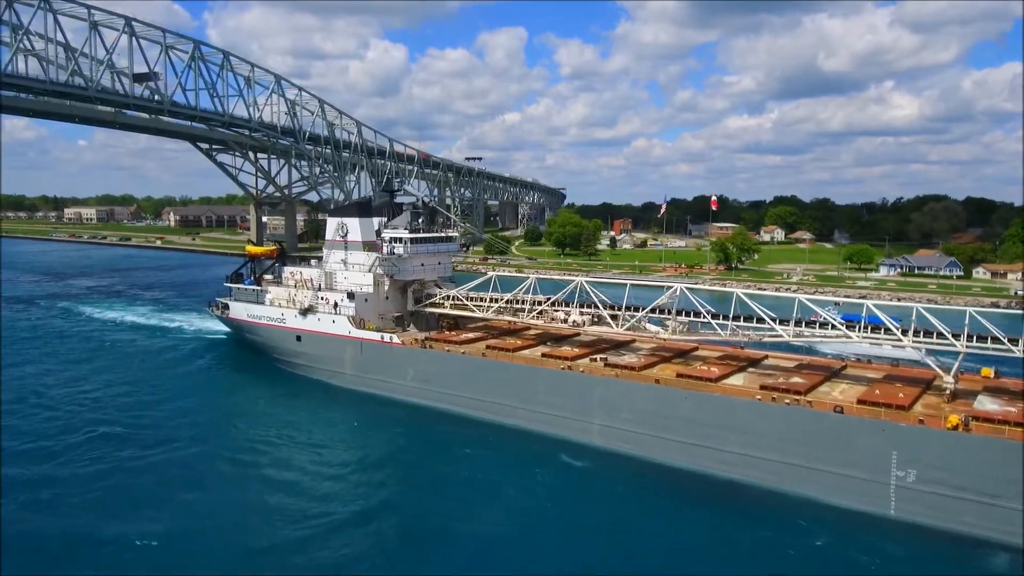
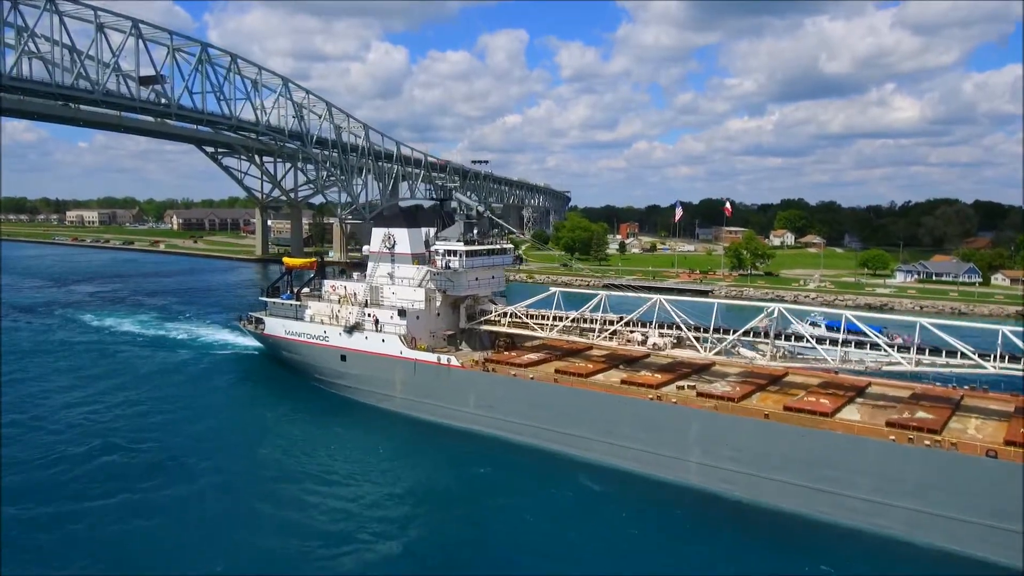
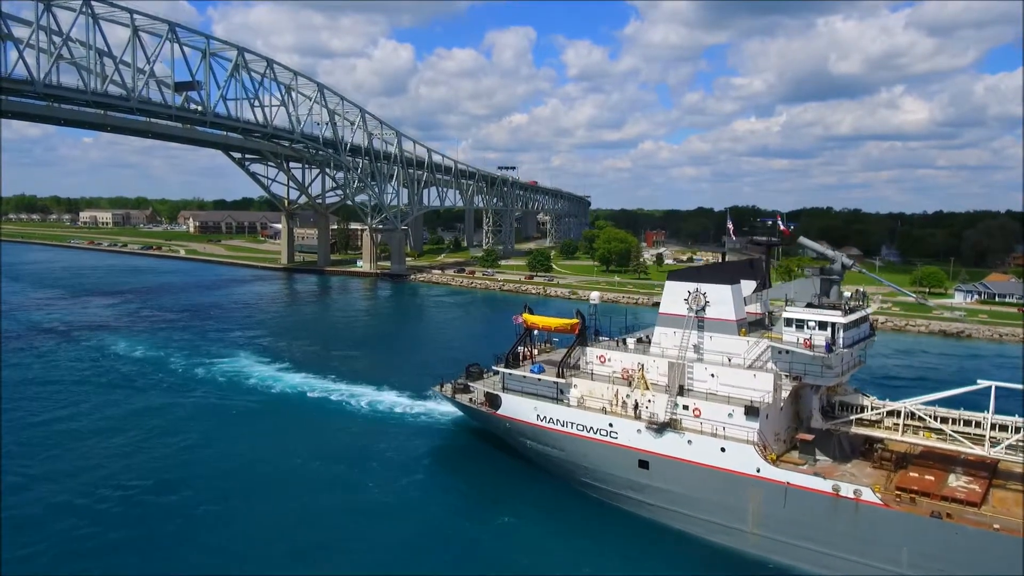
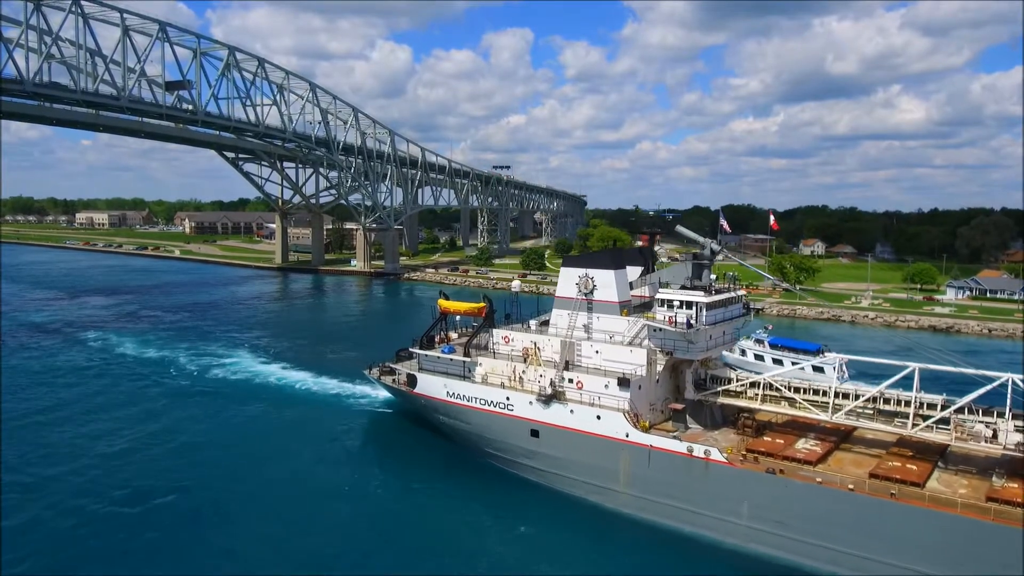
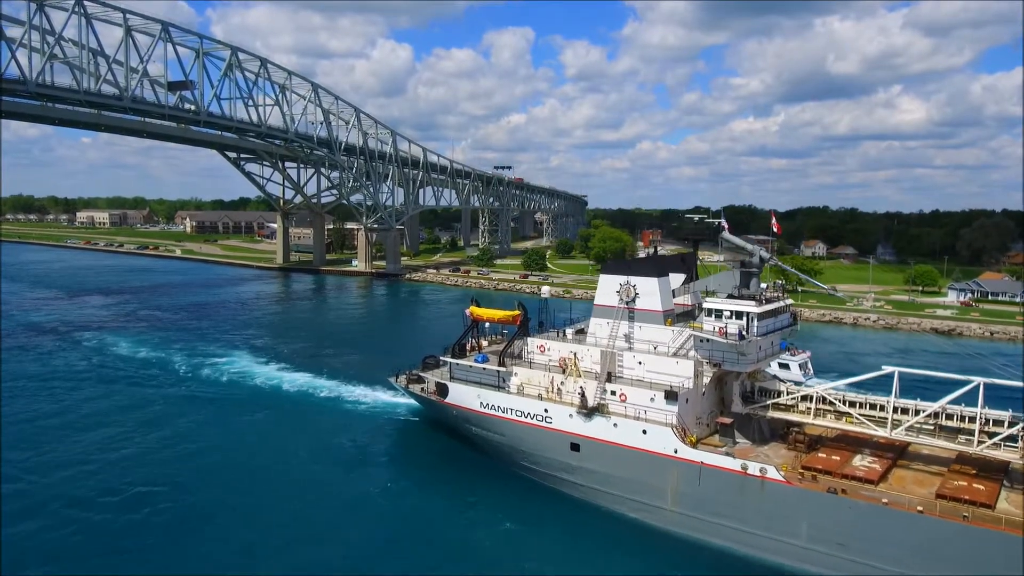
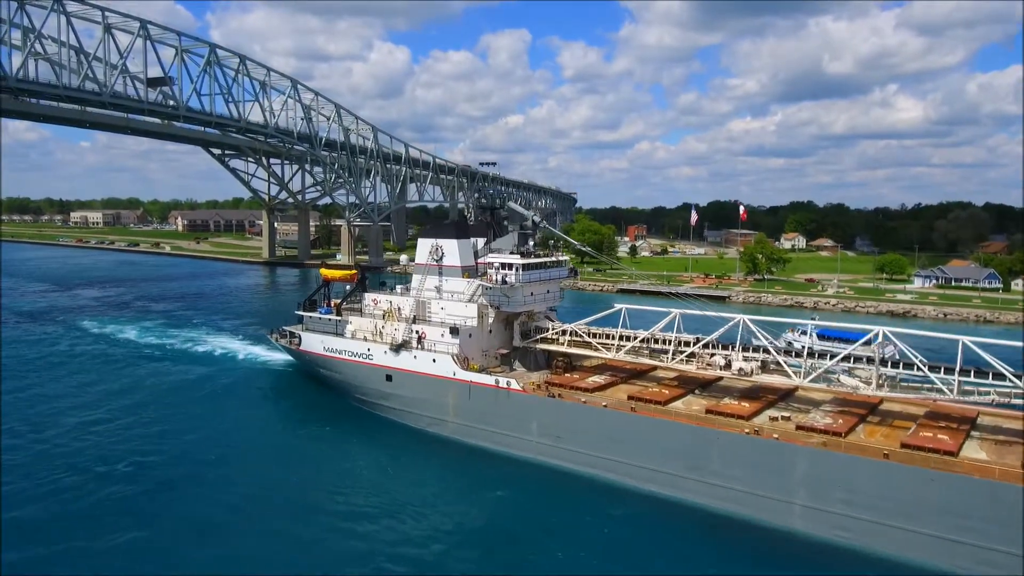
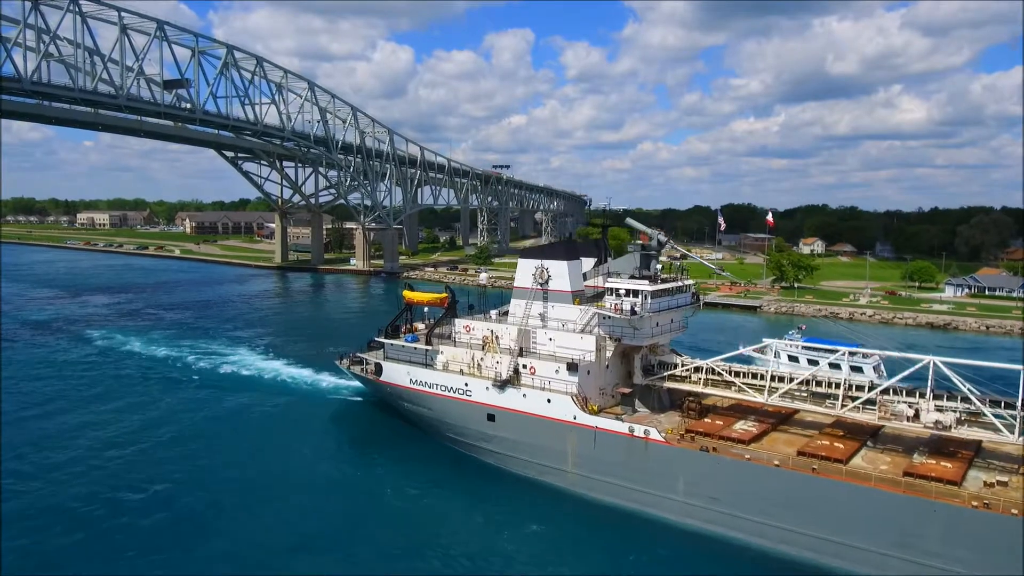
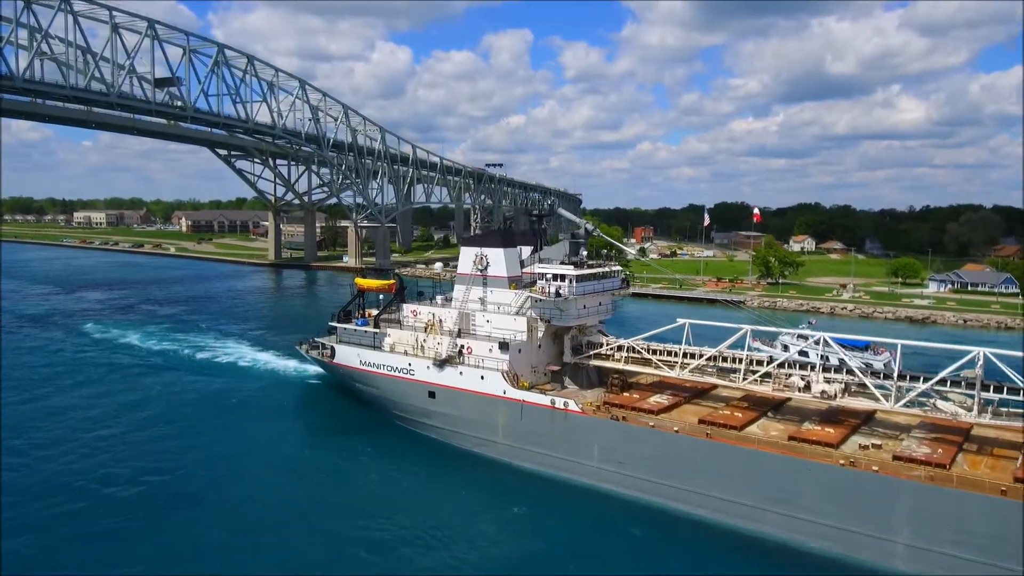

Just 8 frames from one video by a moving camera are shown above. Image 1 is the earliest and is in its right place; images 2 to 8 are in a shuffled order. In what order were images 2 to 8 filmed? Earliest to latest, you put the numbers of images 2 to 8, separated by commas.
2, 6, 8, 7, 4, 5, 3
